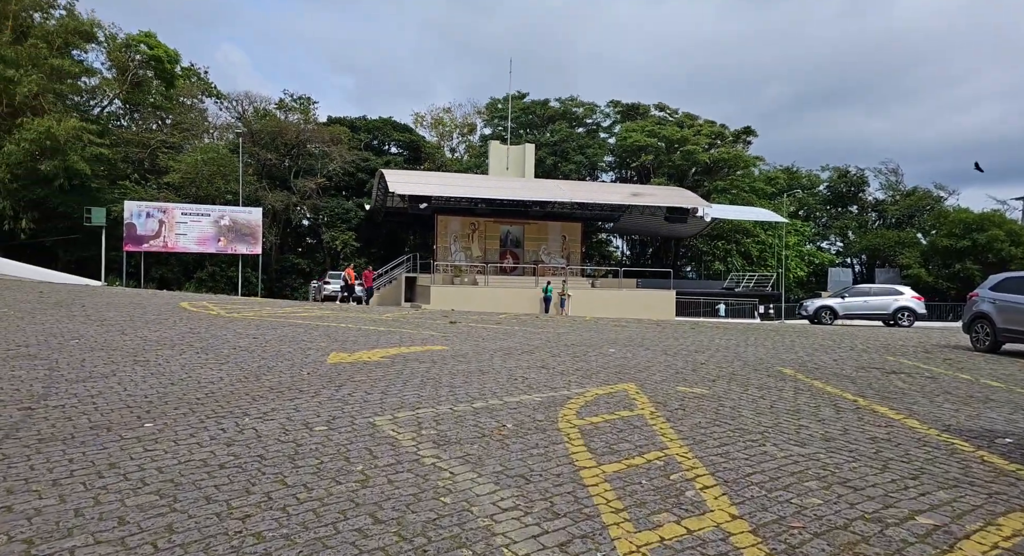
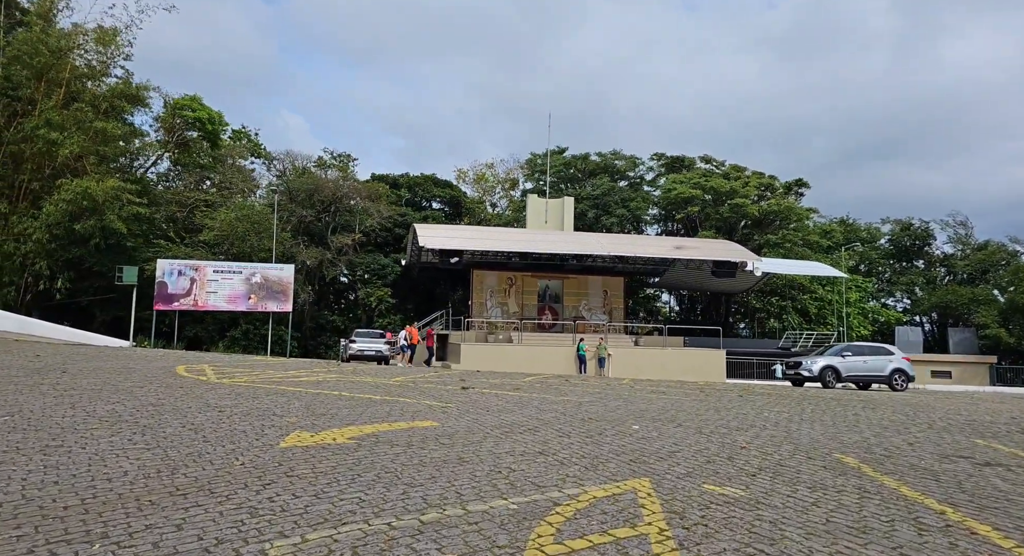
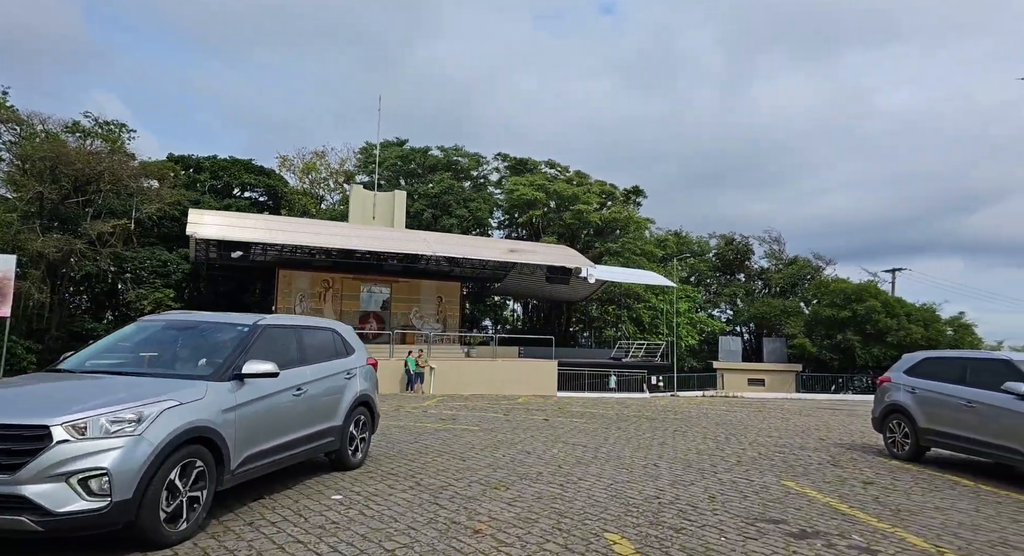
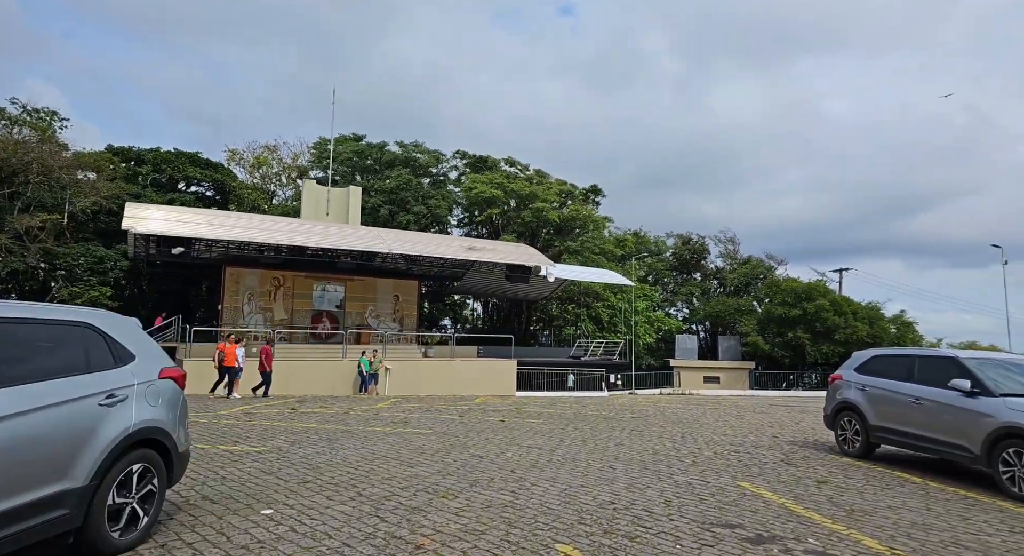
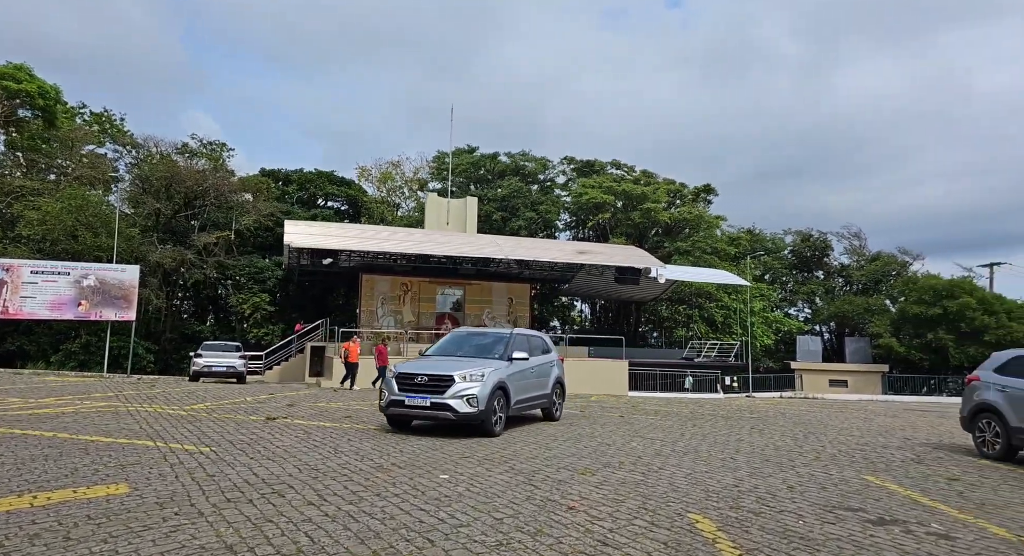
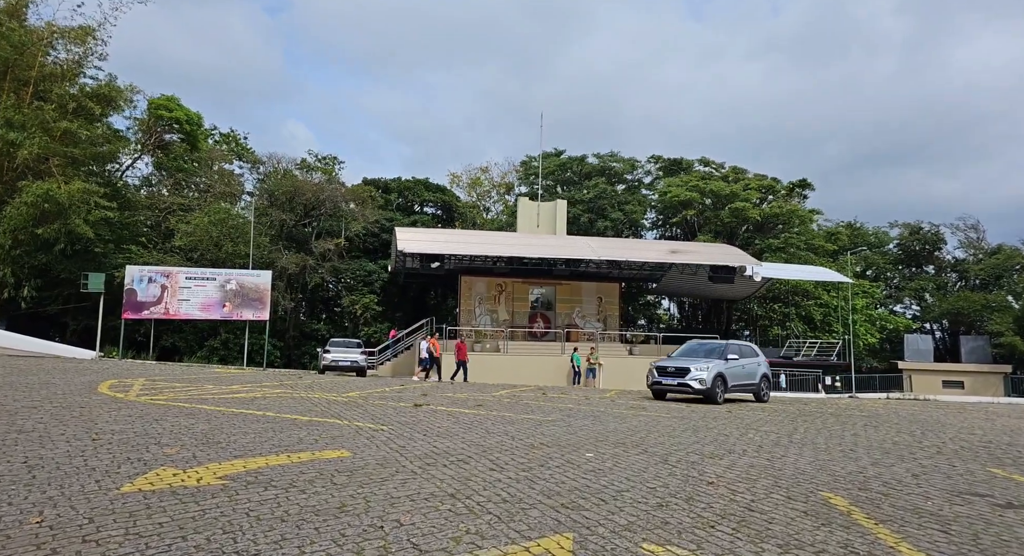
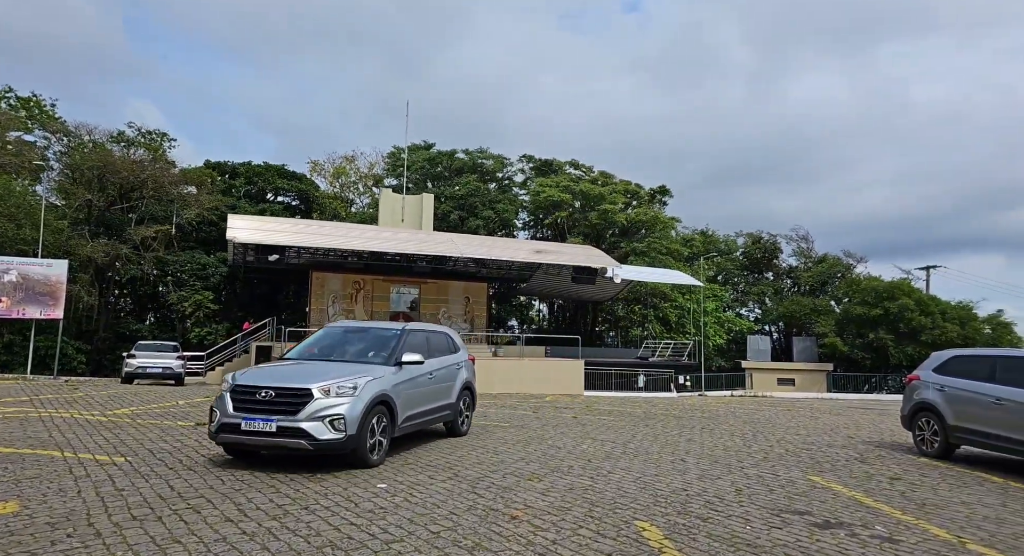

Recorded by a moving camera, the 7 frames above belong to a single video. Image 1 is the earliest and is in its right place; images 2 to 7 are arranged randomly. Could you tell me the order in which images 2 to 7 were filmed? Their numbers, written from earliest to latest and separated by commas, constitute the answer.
2, 6, 5, 7, 3, 4
